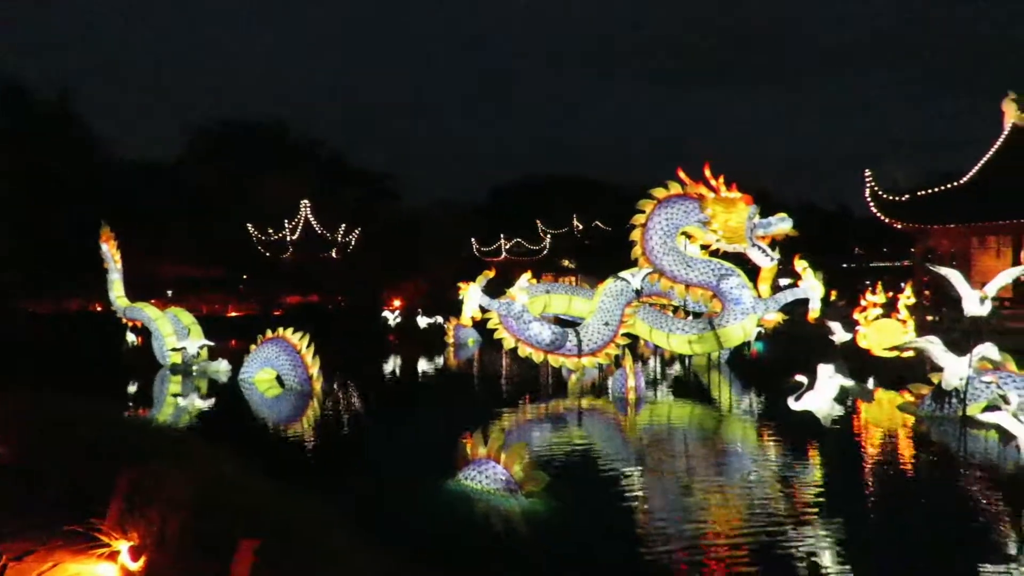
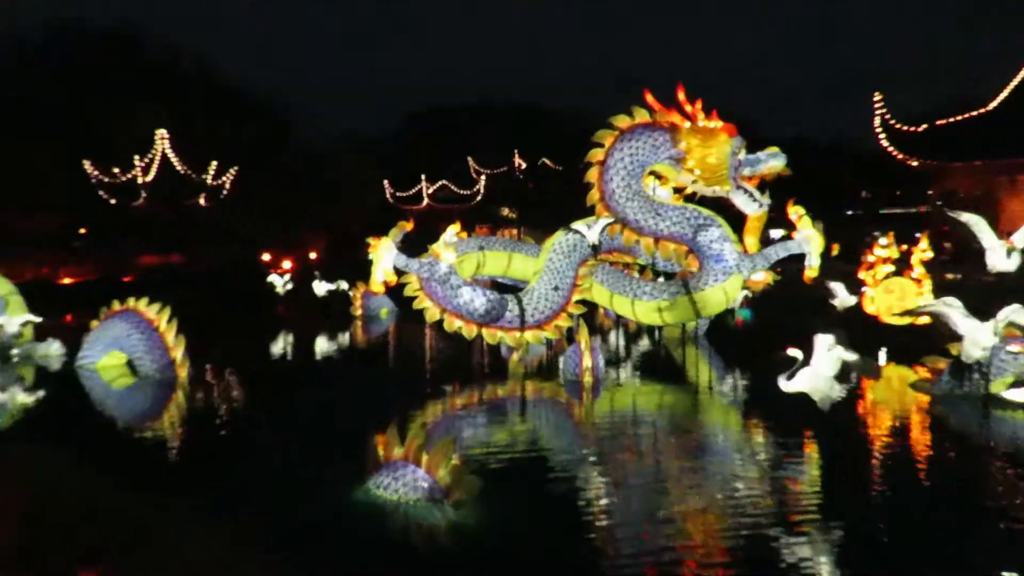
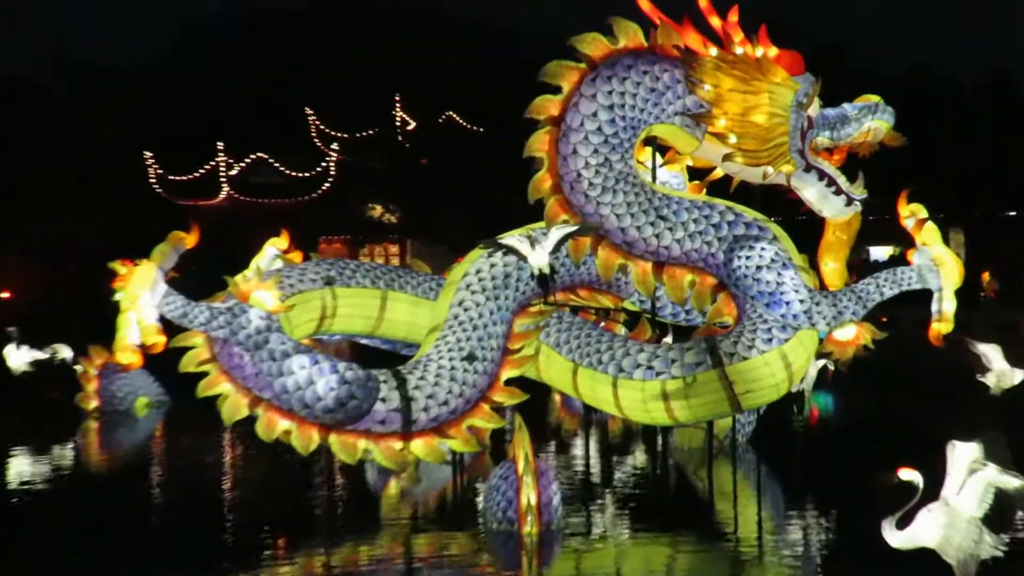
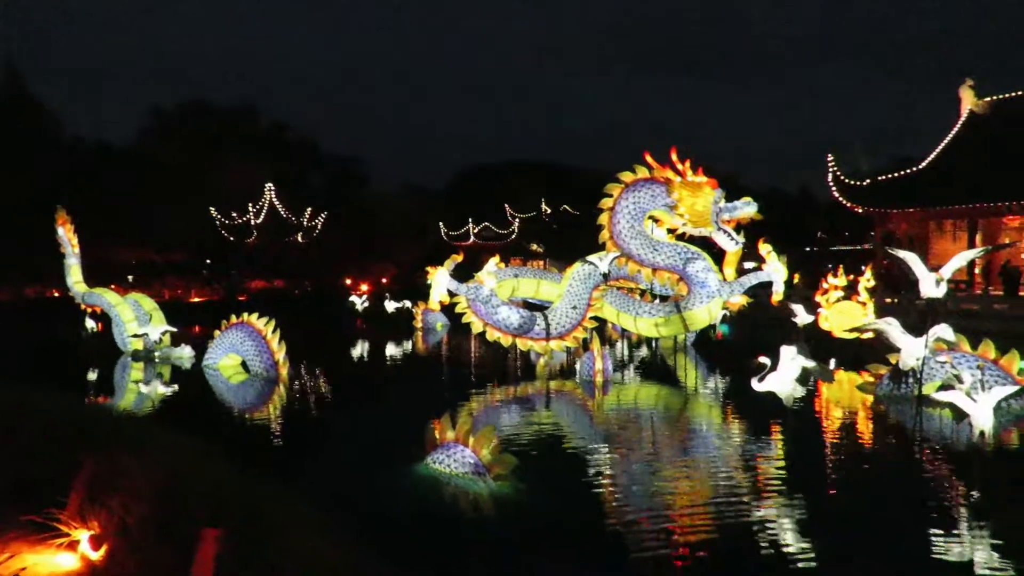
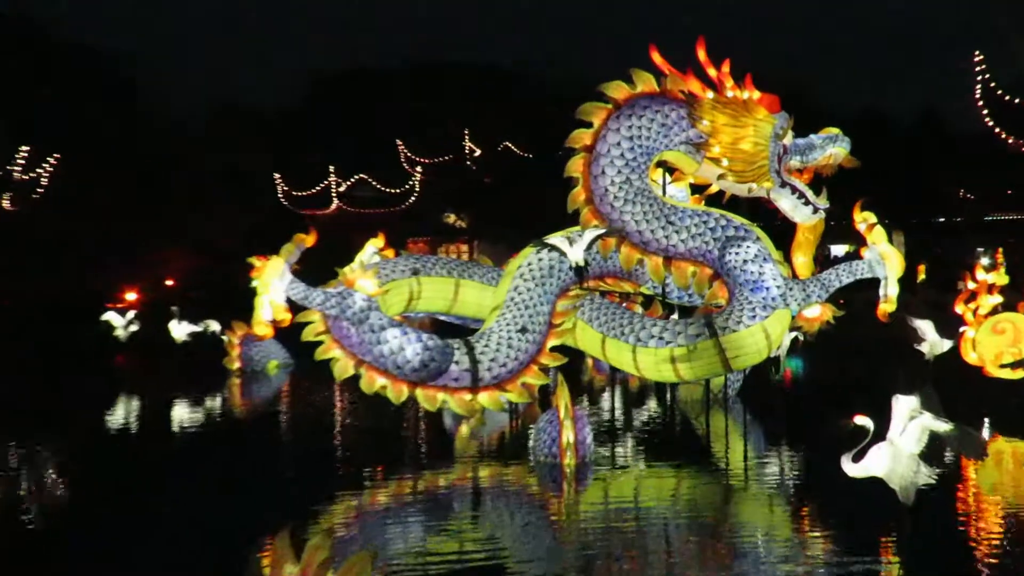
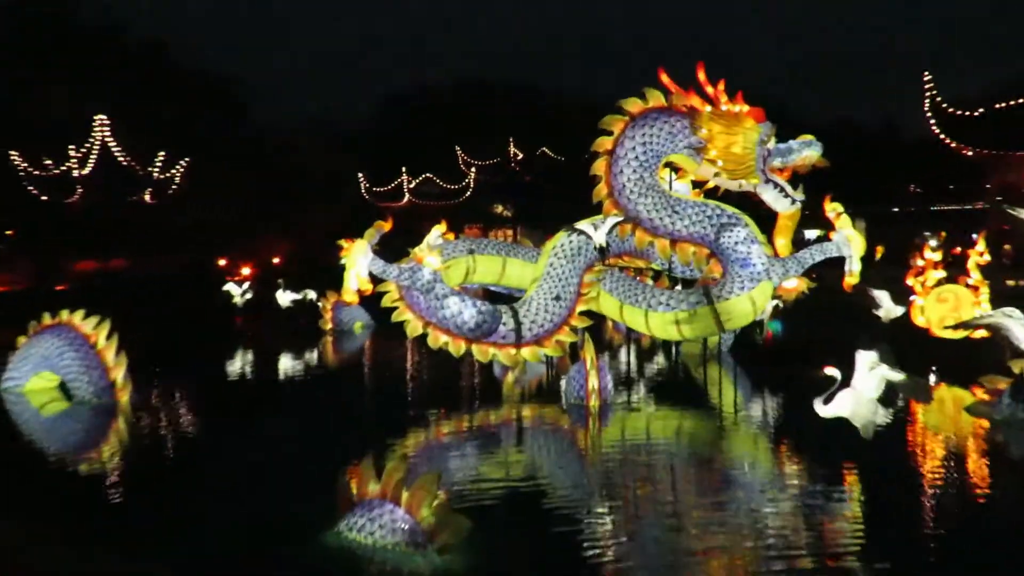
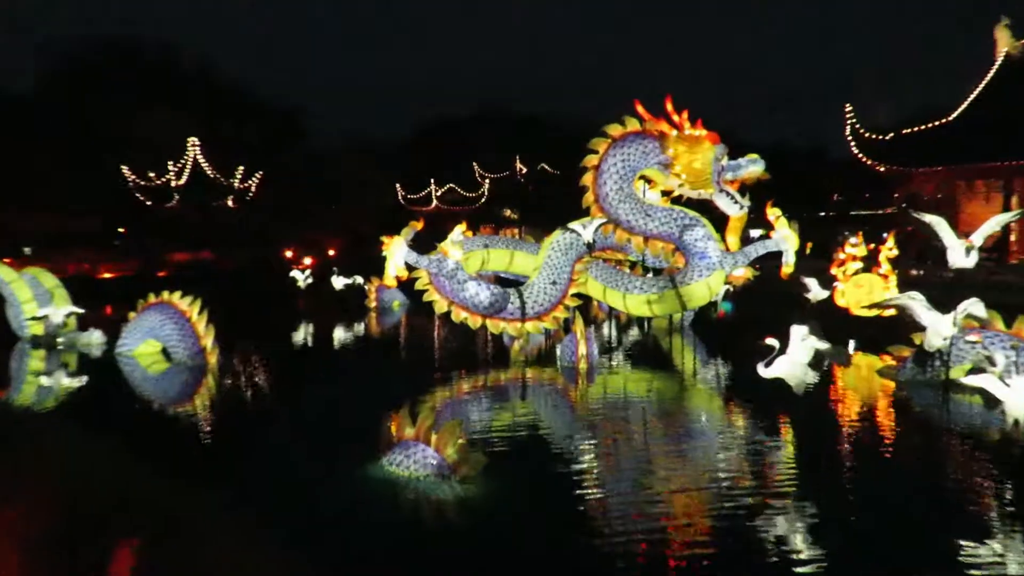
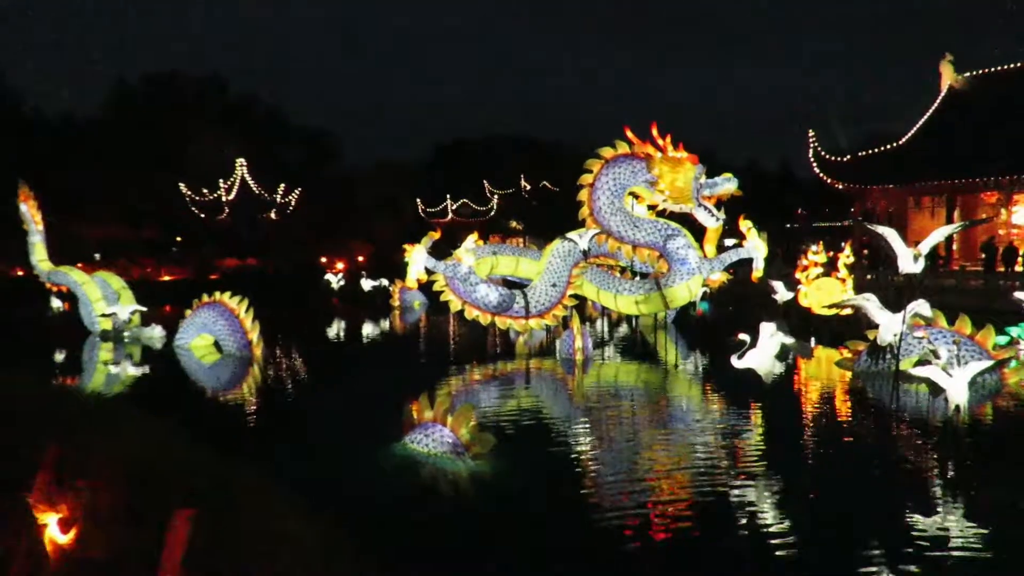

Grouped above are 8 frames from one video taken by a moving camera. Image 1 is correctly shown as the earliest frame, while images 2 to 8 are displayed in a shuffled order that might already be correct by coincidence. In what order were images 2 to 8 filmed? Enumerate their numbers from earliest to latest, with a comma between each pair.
4, 8, 7, 2, 6, 5, 3
